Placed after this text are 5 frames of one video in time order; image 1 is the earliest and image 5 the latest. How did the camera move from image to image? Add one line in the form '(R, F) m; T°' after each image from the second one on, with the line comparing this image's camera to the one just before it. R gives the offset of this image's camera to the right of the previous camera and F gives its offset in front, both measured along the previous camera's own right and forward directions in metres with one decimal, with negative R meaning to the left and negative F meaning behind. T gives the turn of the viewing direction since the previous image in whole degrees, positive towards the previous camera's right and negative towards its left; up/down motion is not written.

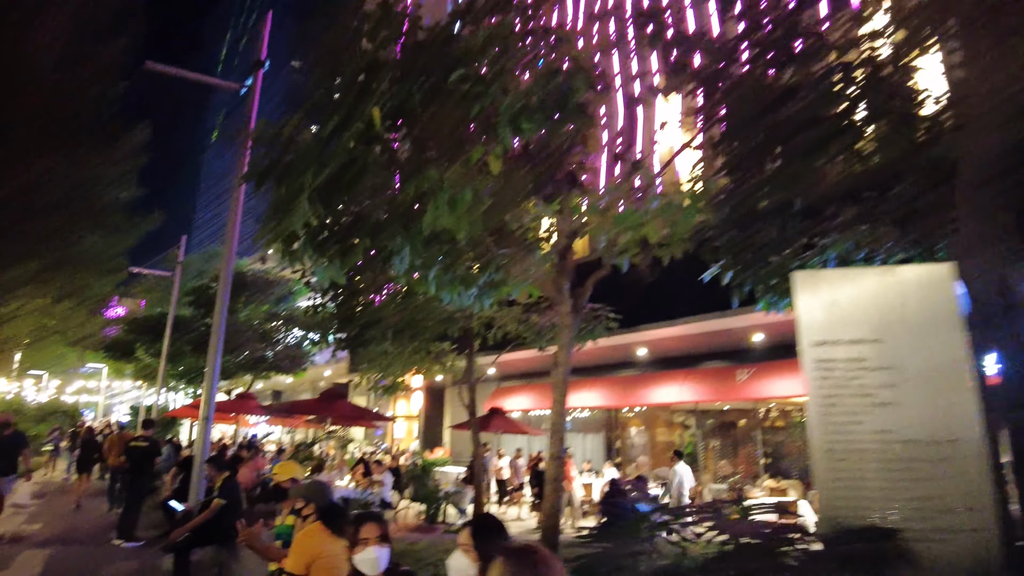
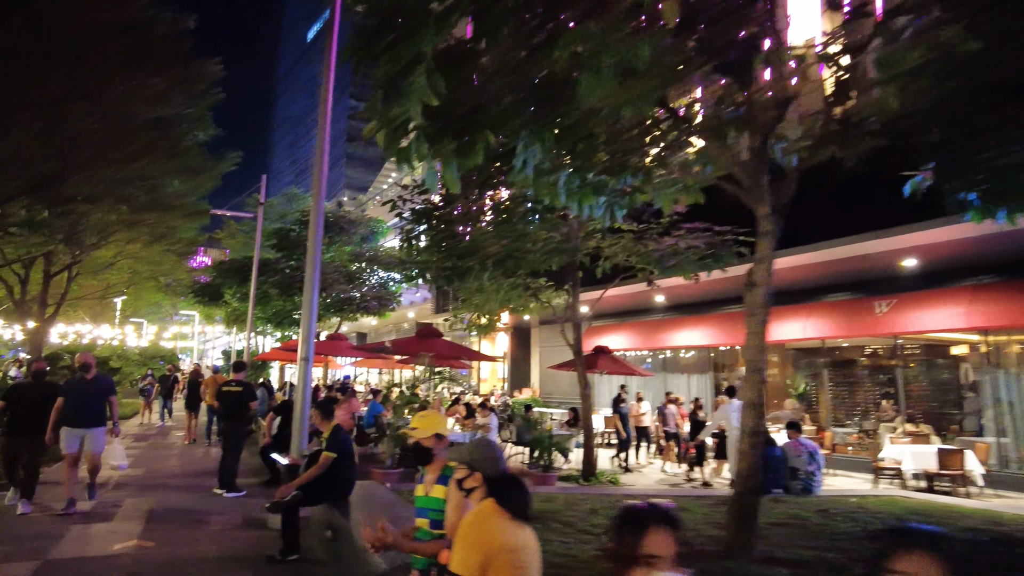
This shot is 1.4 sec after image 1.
(-0.8, +1.3) m; -6°
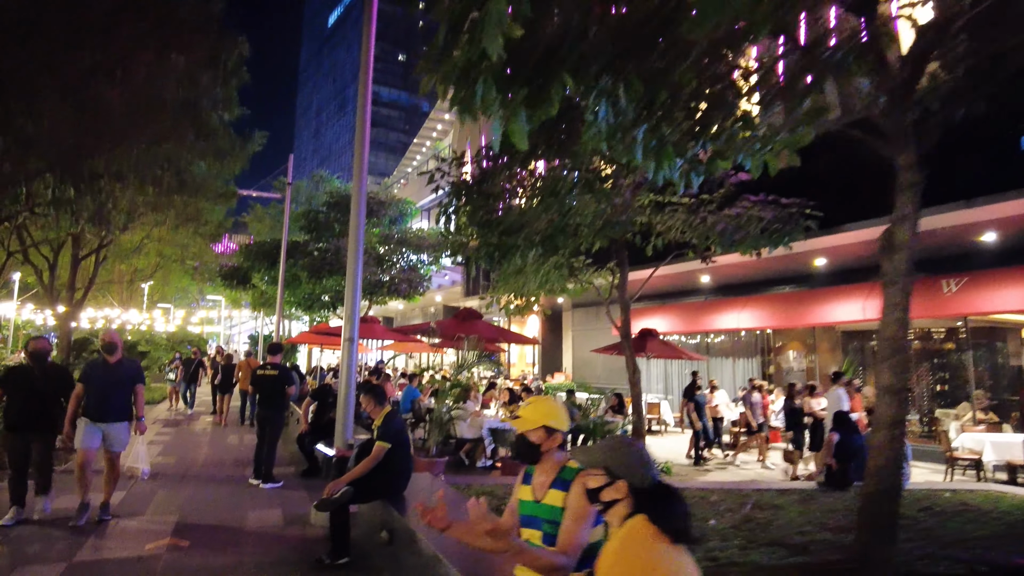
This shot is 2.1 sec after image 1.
(-0.4, +0.7) m; -2°
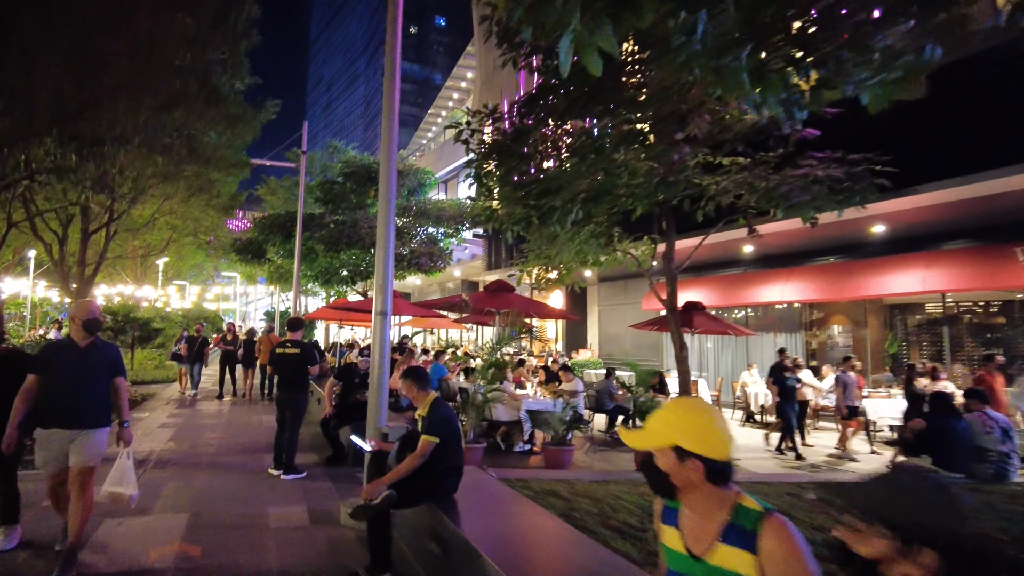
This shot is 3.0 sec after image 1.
(-0.4, +0.9) m; -1°
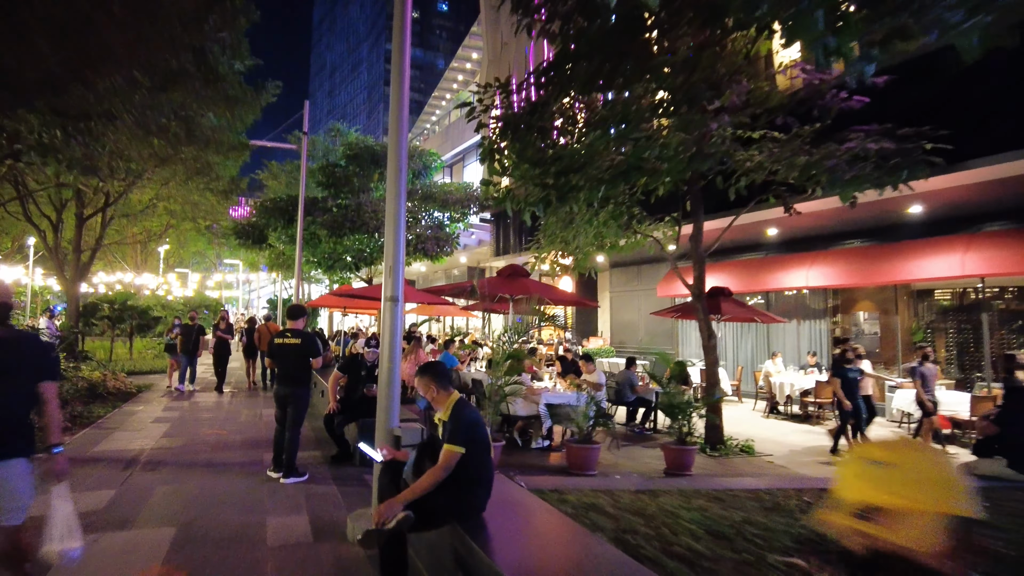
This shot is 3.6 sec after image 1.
(-0.2, +0.7) m; 0°
